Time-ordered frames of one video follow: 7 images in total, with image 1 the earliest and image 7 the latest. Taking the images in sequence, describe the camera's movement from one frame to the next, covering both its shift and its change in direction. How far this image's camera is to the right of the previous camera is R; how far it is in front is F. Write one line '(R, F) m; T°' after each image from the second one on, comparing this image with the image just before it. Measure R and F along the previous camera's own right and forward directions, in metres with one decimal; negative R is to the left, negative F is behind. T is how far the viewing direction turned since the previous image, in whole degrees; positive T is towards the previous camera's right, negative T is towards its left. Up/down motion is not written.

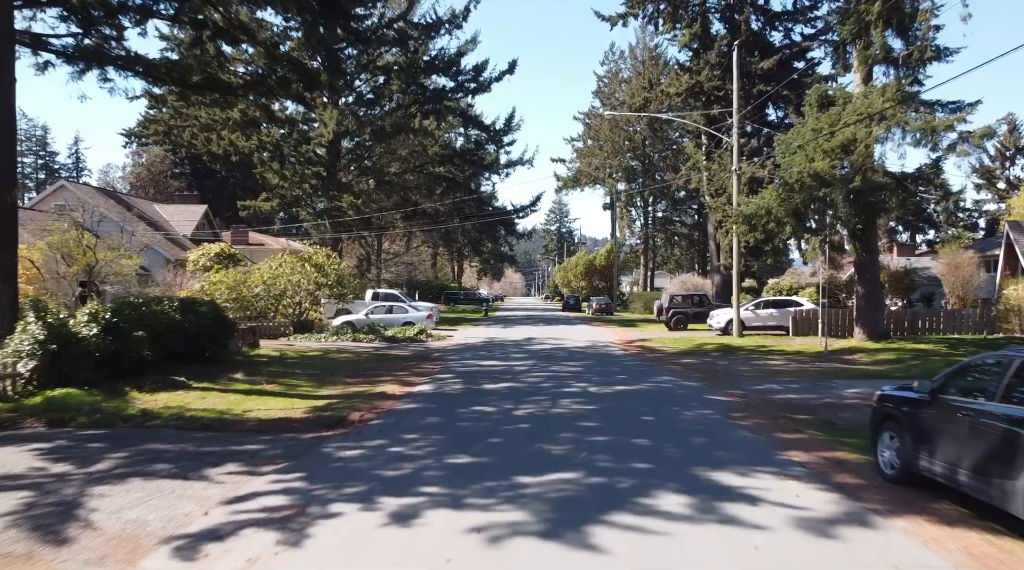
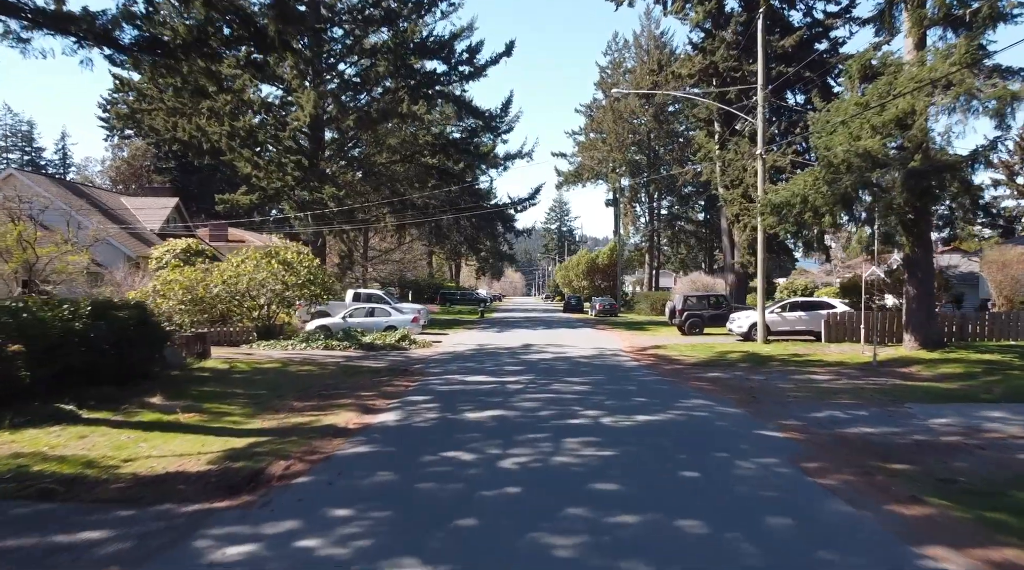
(+0.1, +3.6) m; 0°
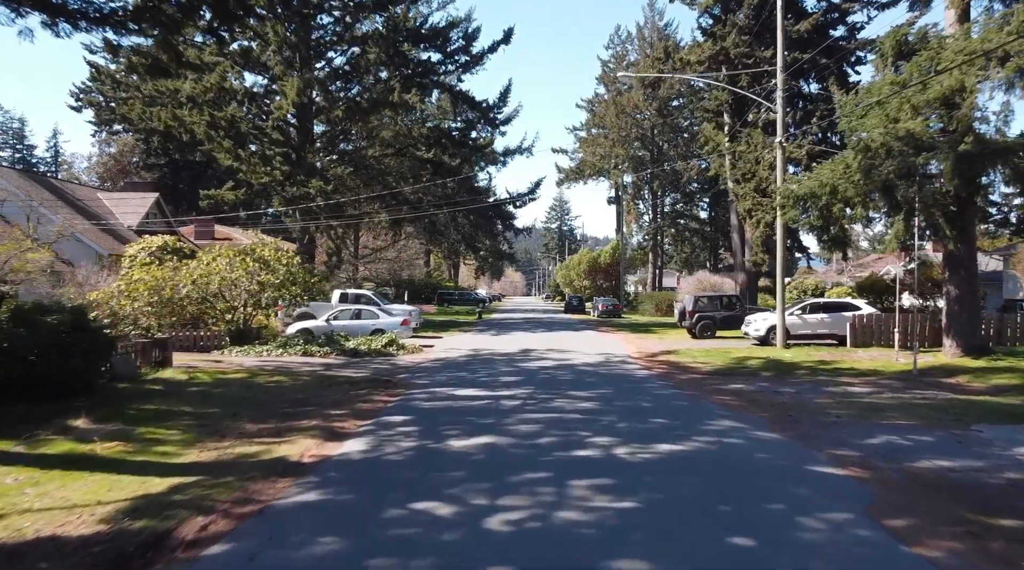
(+0.1, +2.2) m; 0°
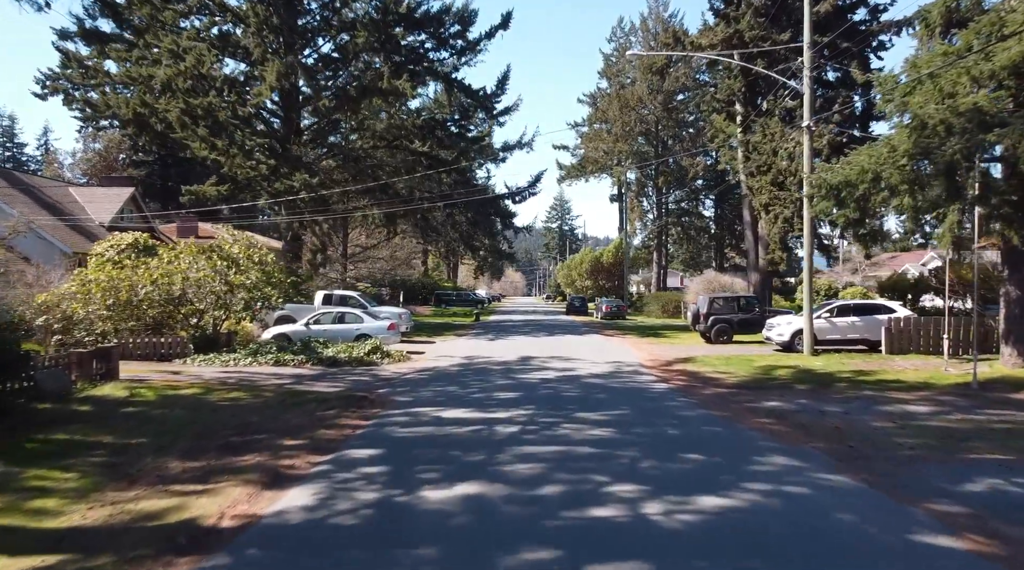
(+0.1, +2.5) m; 0°
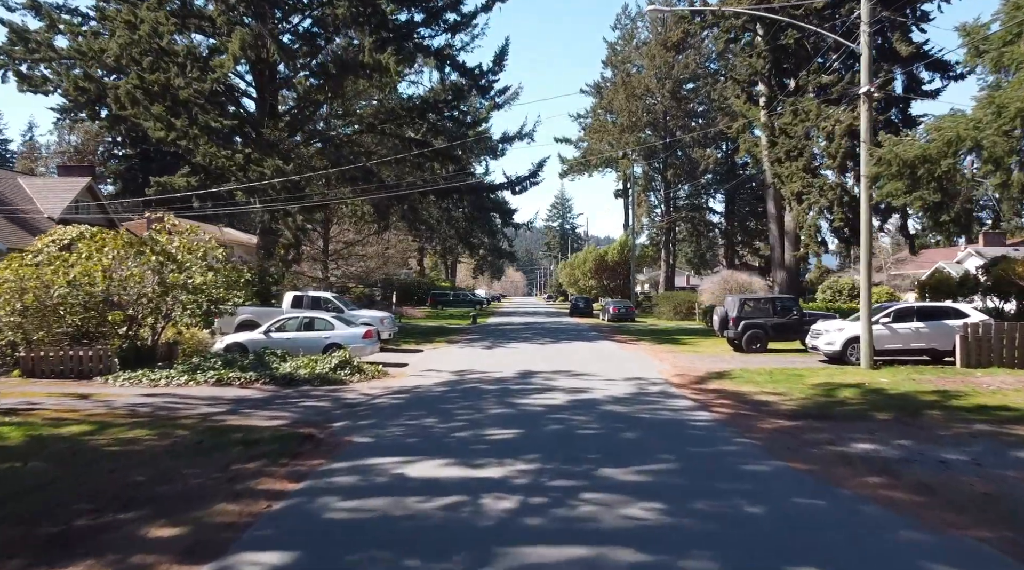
(0.0, +3.9) m; 0°
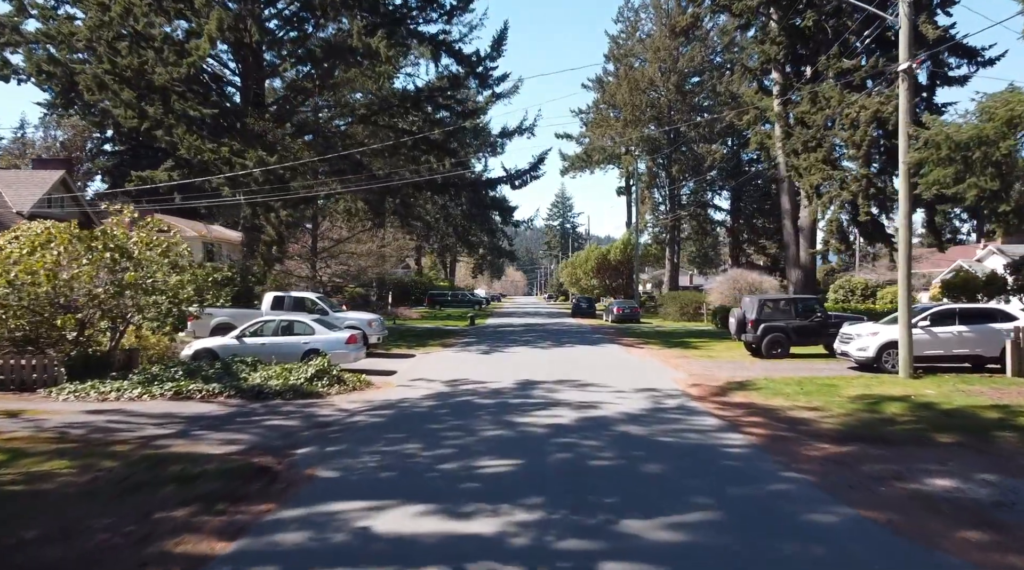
(0.0, +2.0) m; 0°
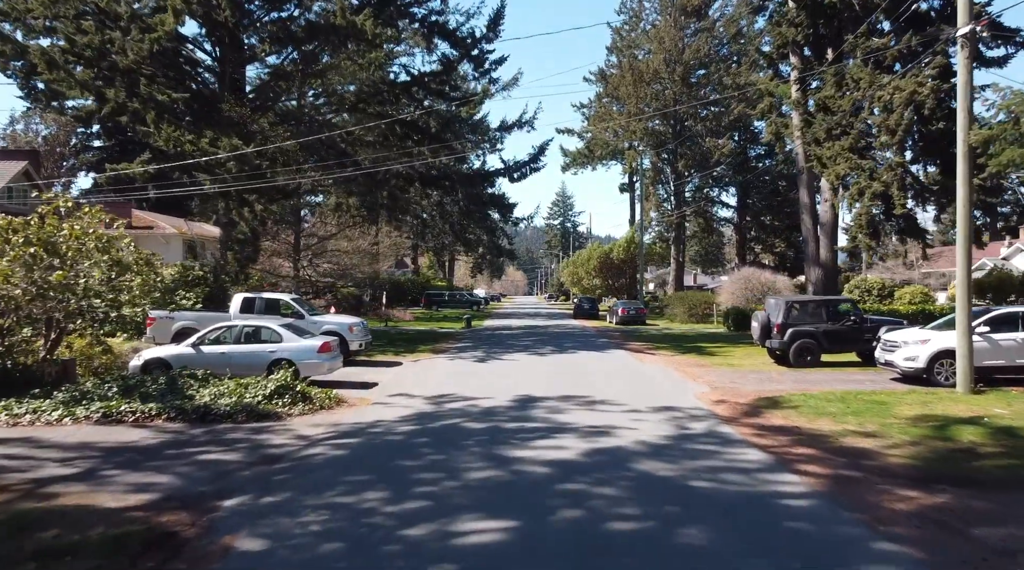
(+0.1, +2.4) m; 0°
